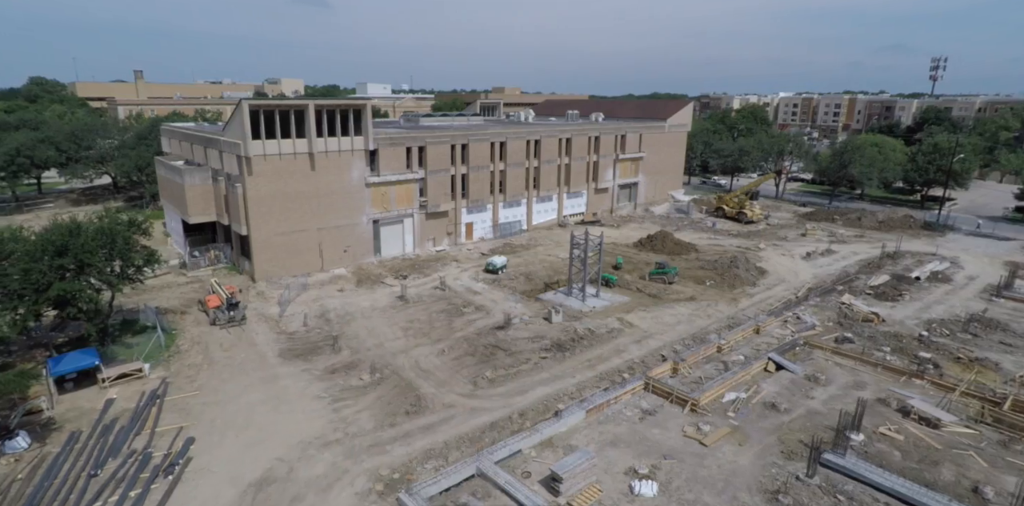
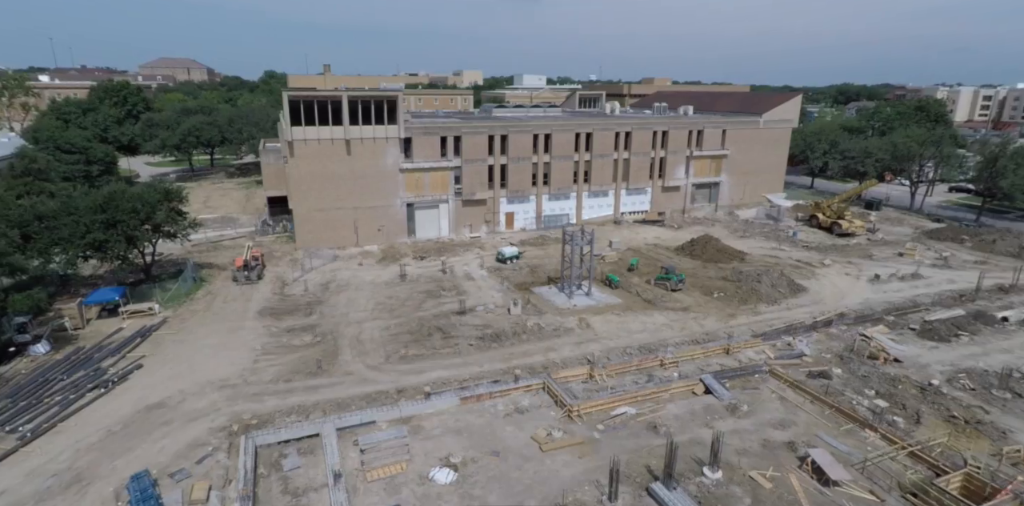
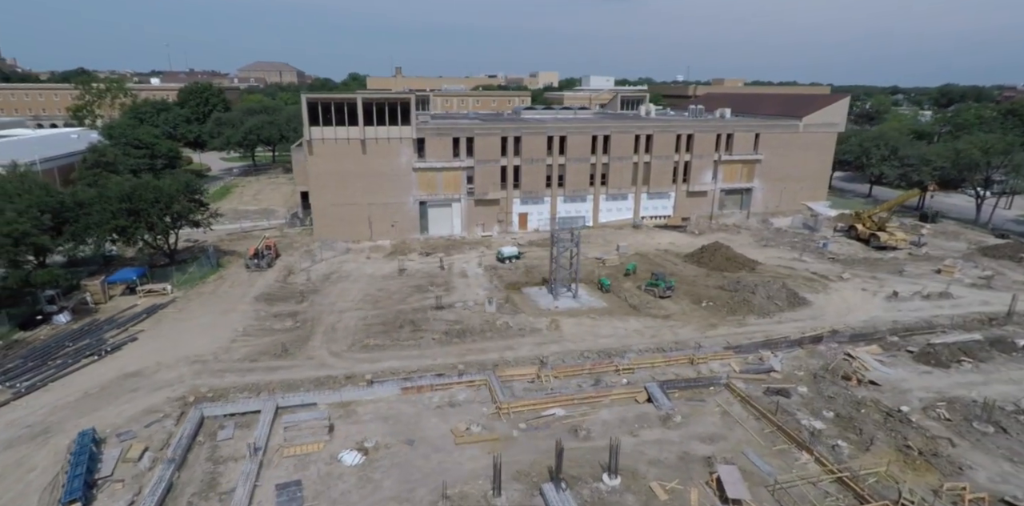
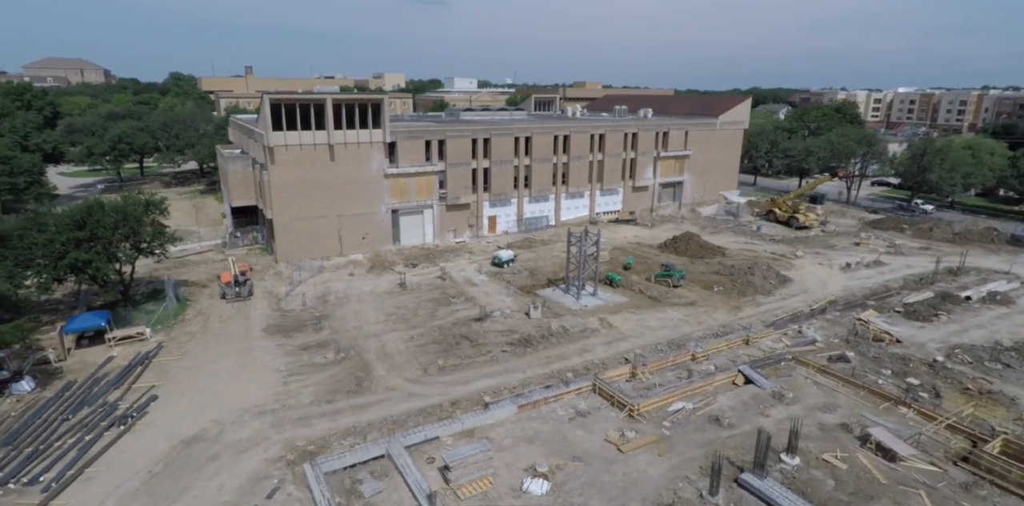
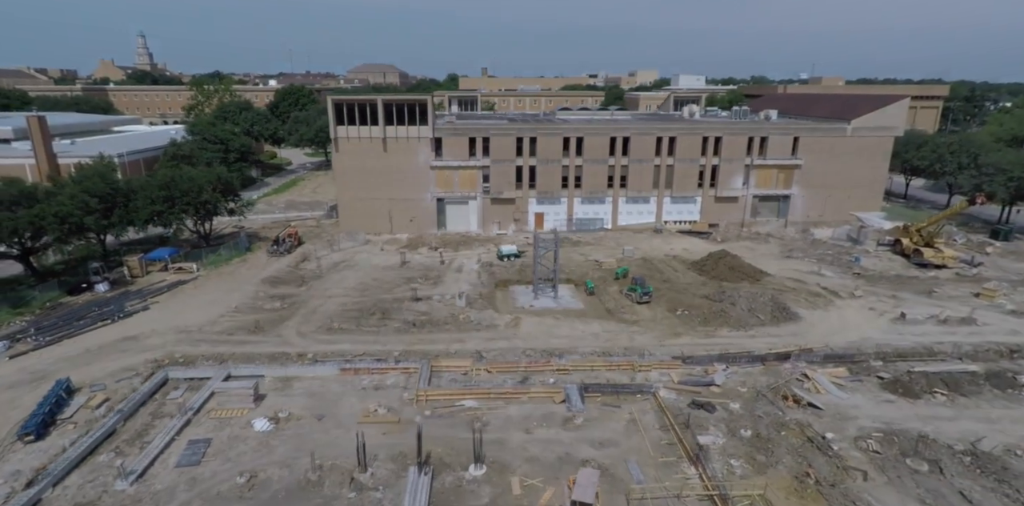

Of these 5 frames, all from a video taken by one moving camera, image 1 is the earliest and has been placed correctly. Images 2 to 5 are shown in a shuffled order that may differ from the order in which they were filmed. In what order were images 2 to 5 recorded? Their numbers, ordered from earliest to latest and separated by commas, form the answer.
4, 2, 3, 5
